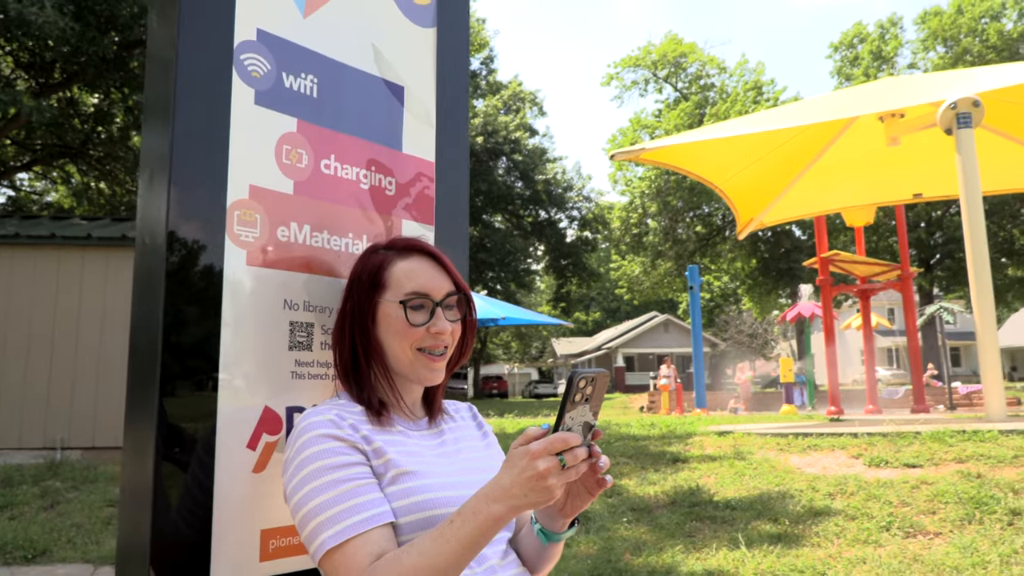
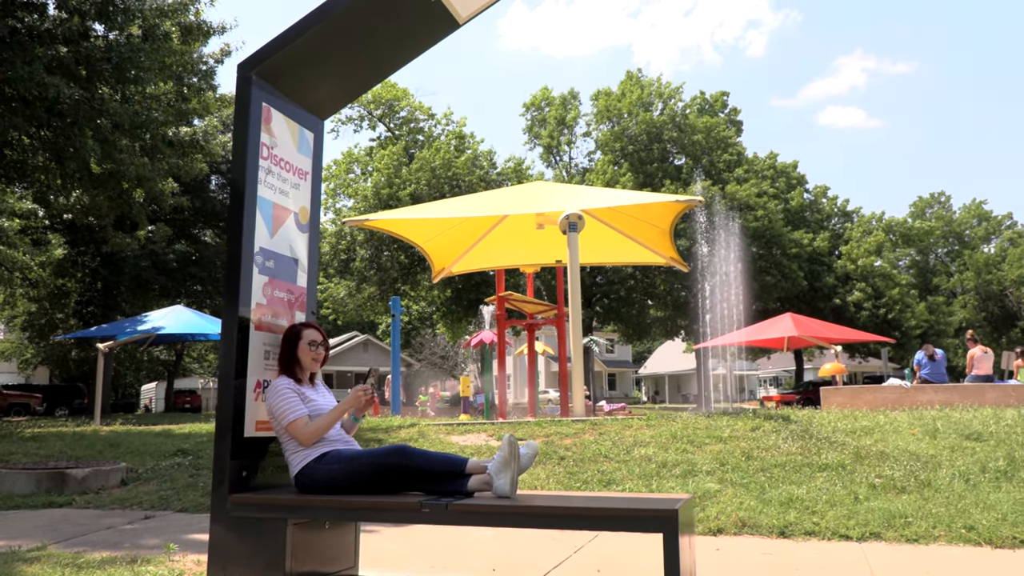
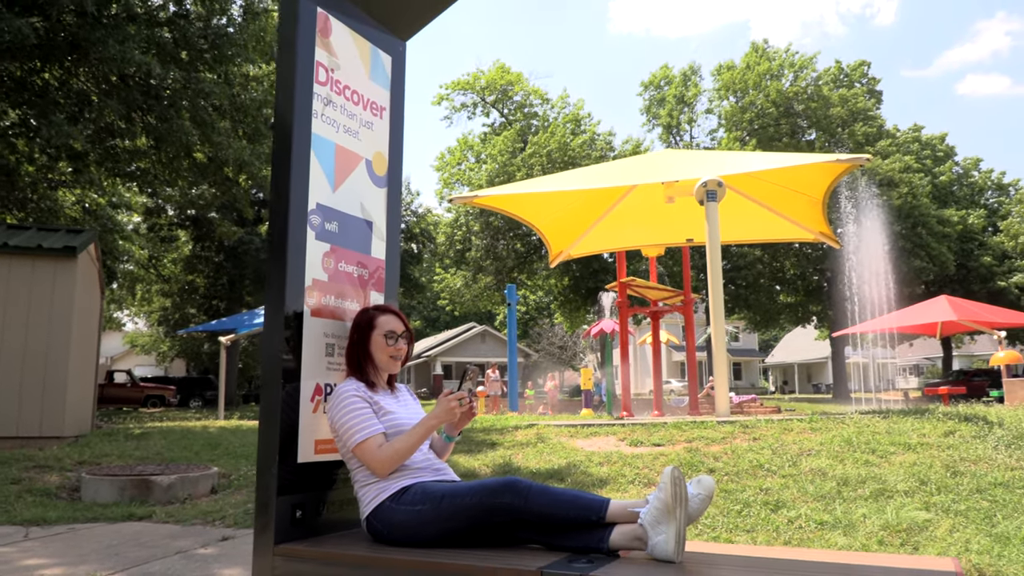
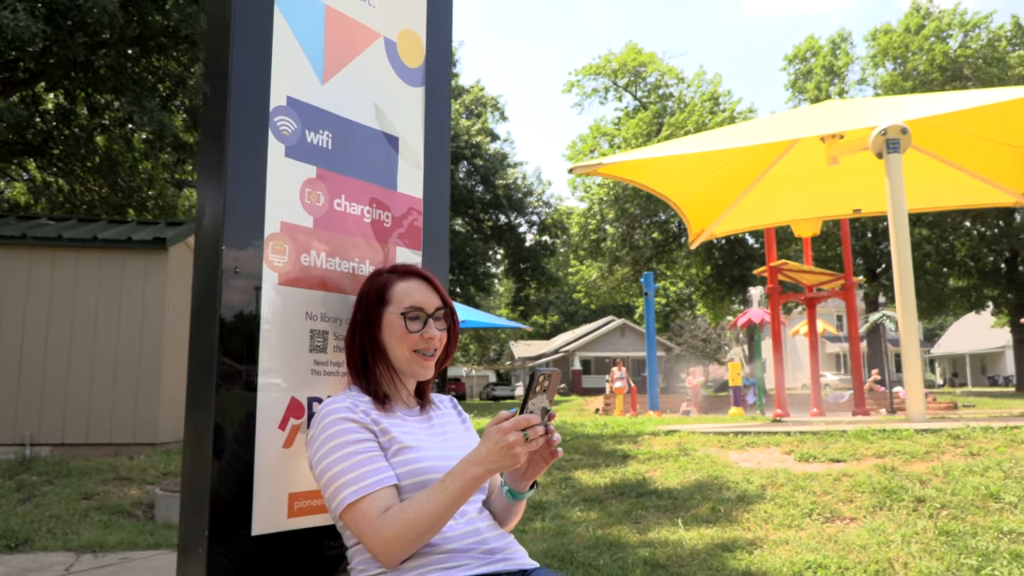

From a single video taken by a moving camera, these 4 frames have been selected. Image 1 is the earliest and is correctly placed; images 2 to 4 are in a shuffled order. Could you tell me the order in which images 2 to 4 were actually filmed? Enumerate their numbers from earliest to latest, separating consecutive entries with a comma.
4, 3, 2
